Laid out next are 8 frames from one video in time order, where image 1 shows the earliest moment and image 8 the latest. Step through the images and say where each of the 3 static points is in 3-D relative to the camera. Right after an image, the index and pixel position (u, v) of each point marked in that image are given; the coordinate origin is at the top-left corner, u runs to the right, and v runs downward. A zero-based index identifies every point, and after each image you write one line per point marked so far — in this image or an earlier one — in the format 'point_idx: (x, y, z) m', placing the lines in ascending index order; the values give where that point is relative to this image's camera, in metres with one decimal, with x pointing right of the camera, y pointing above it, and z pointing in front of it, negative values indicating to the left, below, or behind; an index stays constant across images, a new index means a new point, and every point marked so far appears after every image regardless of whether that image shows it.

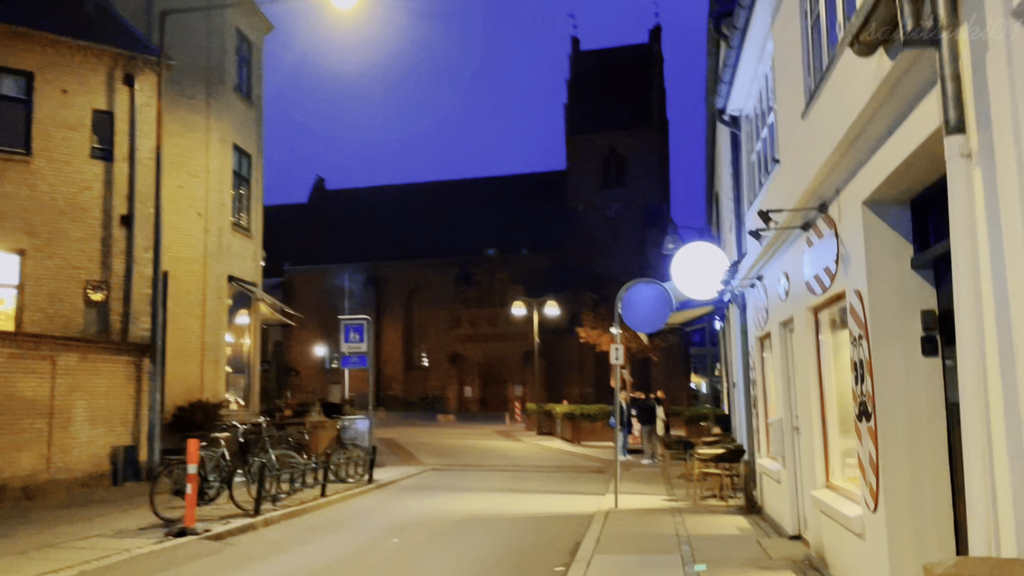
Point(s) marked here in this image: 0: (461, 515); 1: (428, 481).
0: (-0.9, -4.0, +14.0) m
1: (-2.0, -4.7, +19.4) m
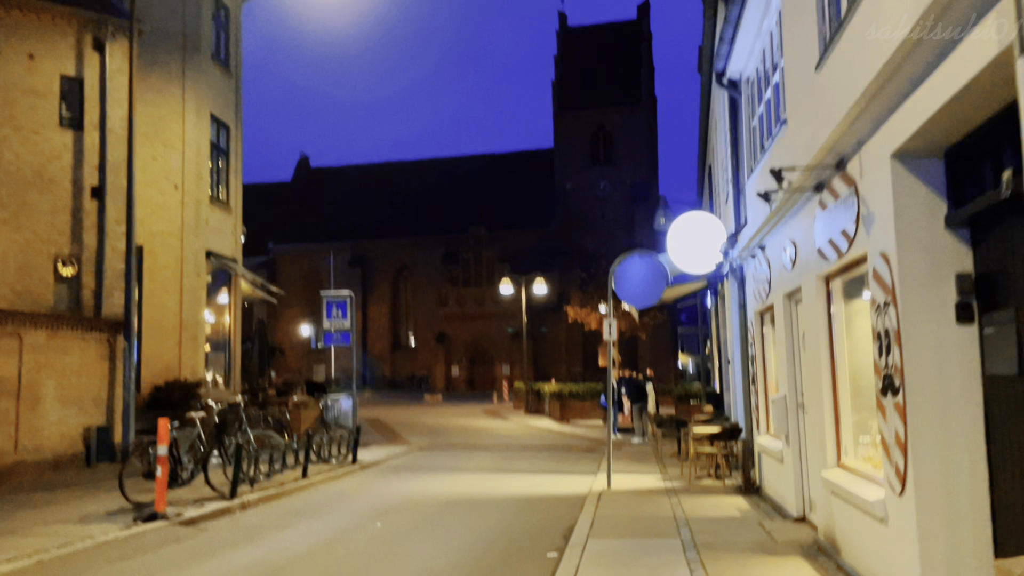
0: (-1.1, -3.5, +13.4) m
1: (-2.3, -4.1, +18.8) m
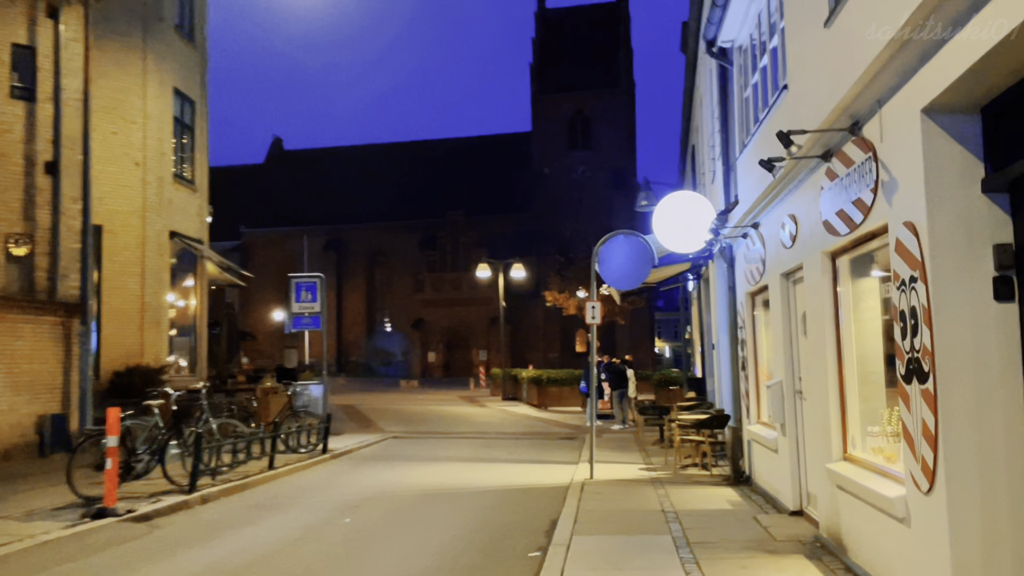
0: (-1.4, -3.2, +12.7) m
1: (-2.8, -3.7, +18.1) m
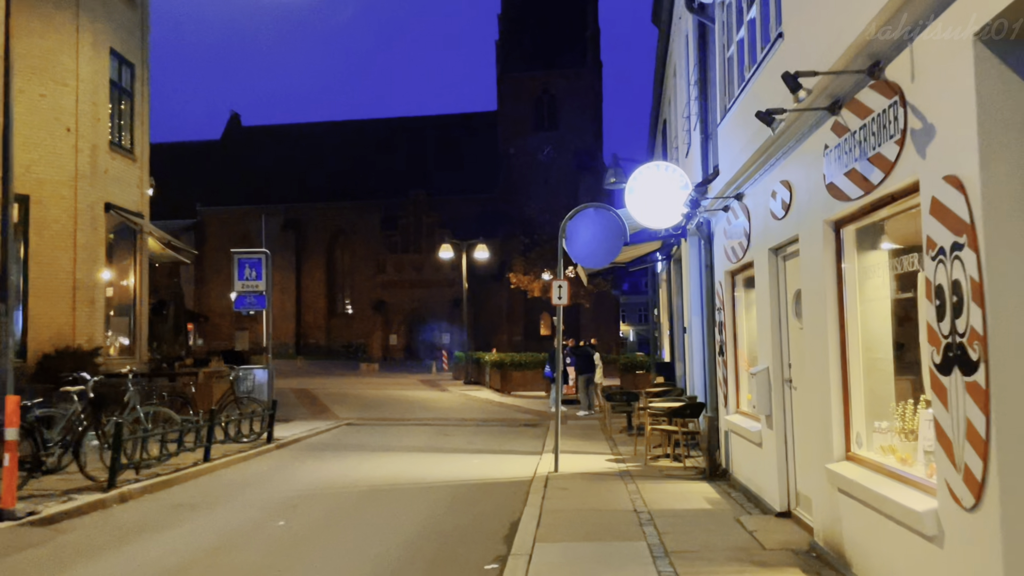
0: (-2.0, -2.8, +11.6) m
1: (-3.7, -3.2, +17.0) m
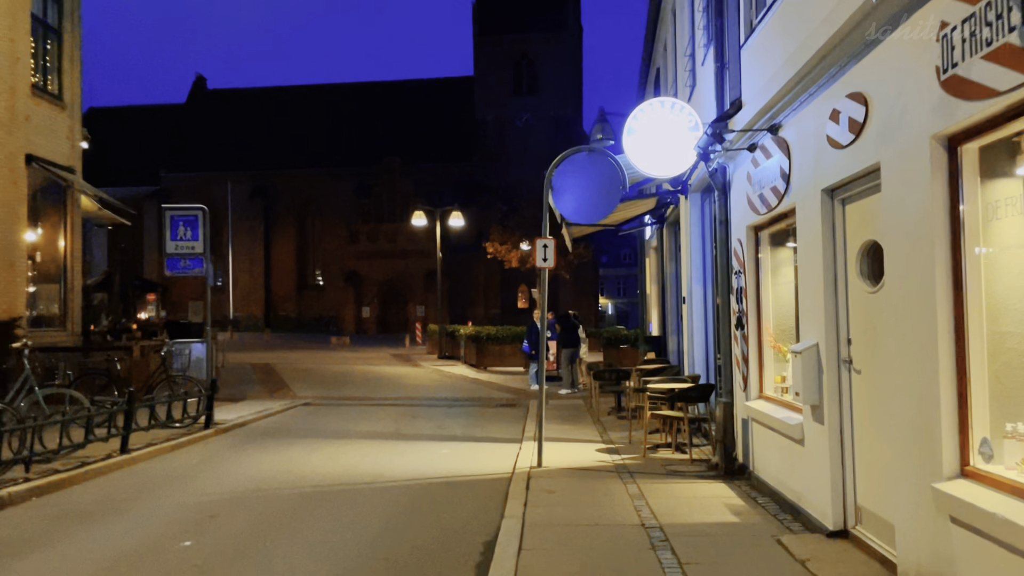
0: (-2.3, -2.3, +9.7) m
1: (-4.1, -2.5, +15.0) m
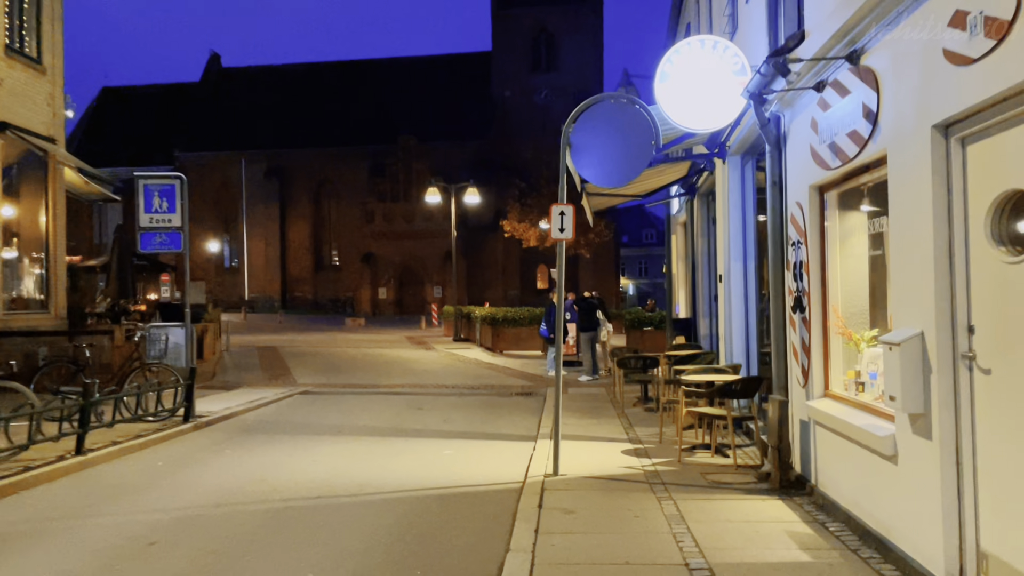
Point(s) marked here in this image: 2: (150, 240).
0: (-2.2, -2.1, +8.2) m
1: (-3.9, -2.1, +13.6) m
2: (-5.6, +0.8, +12.4) m
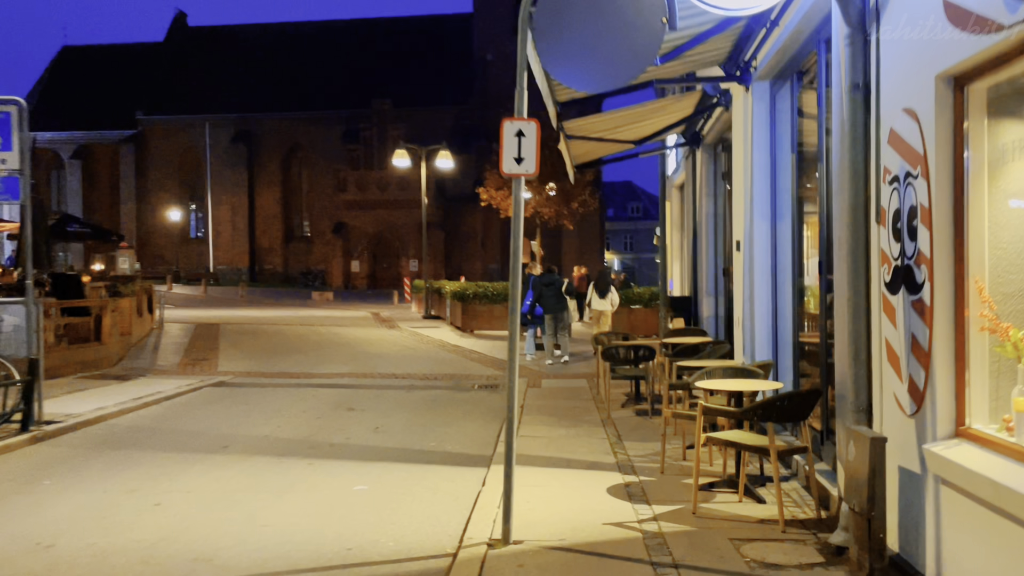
0: (-2.7, -1.8, +5.2) m
1: (-4.5, -1.7, +10.5) m
2: (-6.2, +1.2, +9.3) m
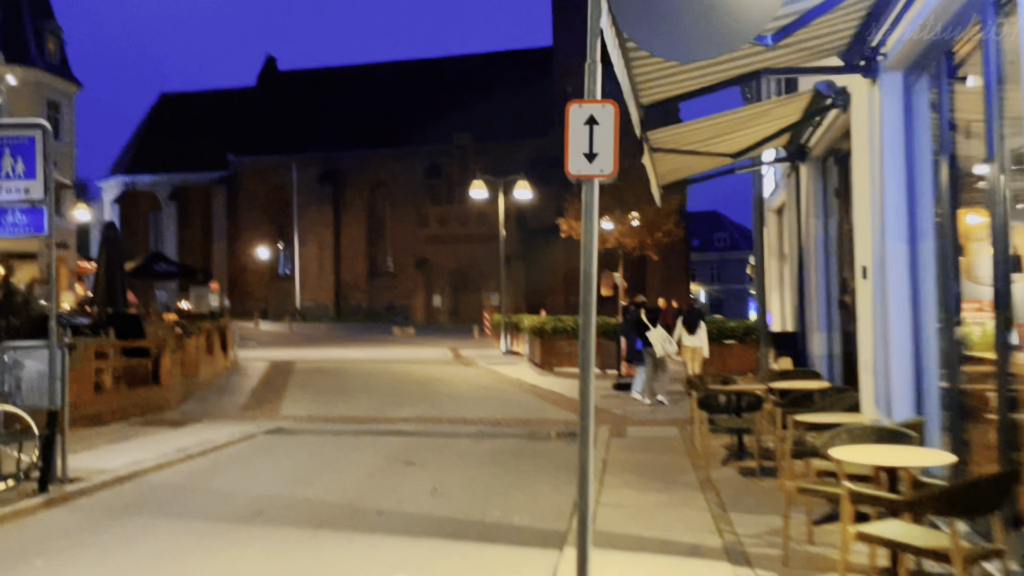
0: (-2.4, -2.1, +4.0) m
1: (-3.6, -2.2, +9.4) m
2: (-5.4, +0.7, +8.5) m
